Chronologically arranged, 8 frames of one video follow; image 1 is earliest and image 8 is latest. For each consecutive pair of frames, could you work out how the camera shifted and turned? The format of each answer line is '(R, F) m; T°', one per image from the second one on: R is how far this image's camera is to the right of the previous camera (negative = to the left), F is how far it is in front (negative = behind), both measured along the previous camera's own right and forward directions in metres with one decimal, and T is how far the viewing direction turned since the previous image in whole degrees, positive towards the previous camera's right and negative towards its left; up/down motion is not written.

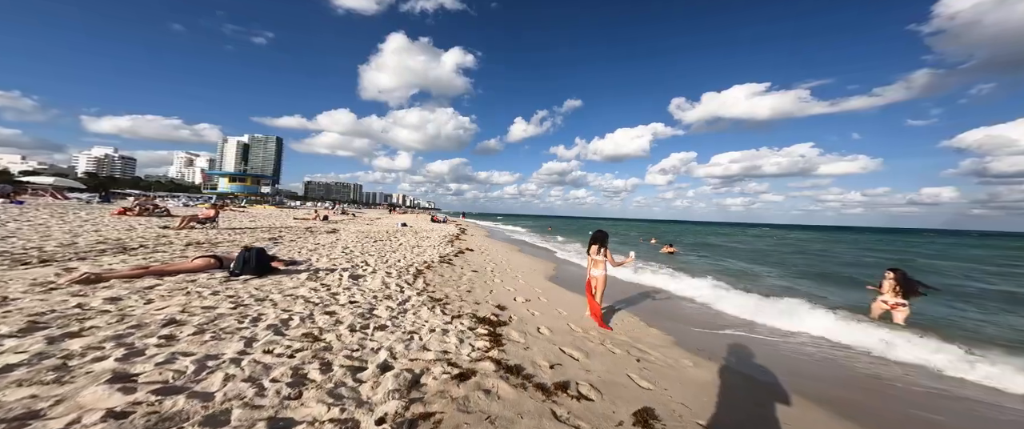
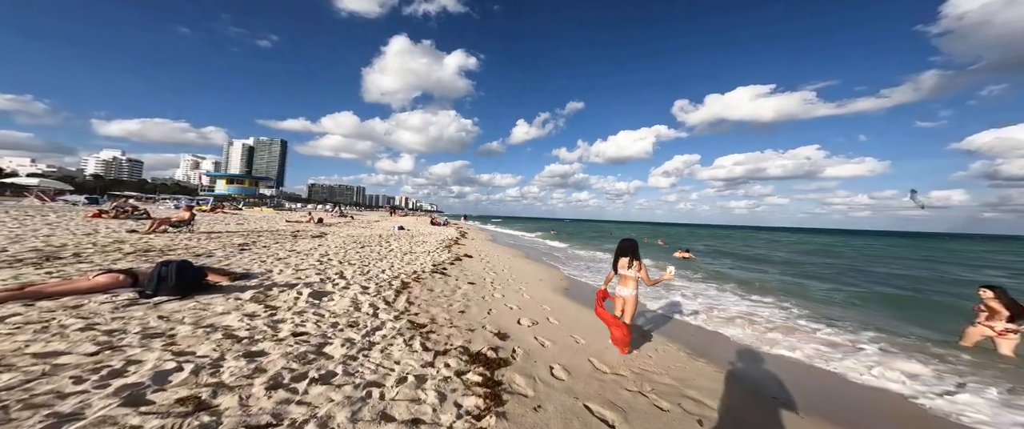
(0.0, +1.5) m; -1°
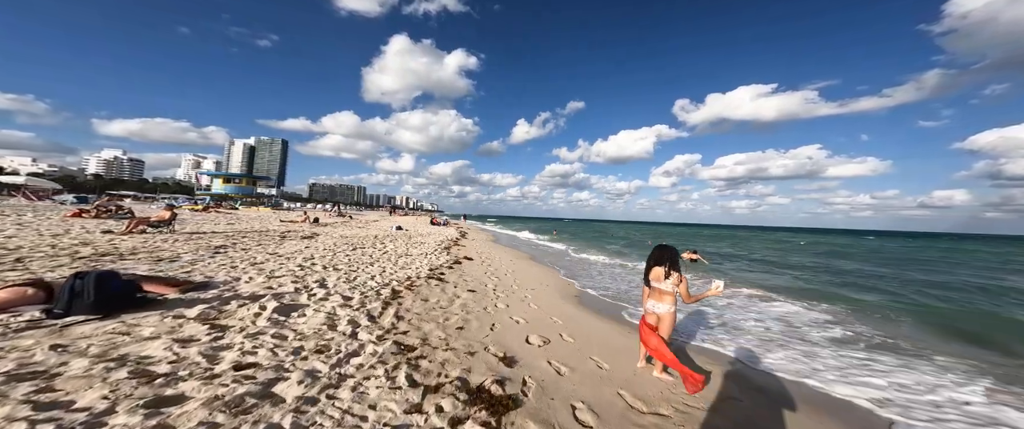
(-0.1, +1.0) m; 0°
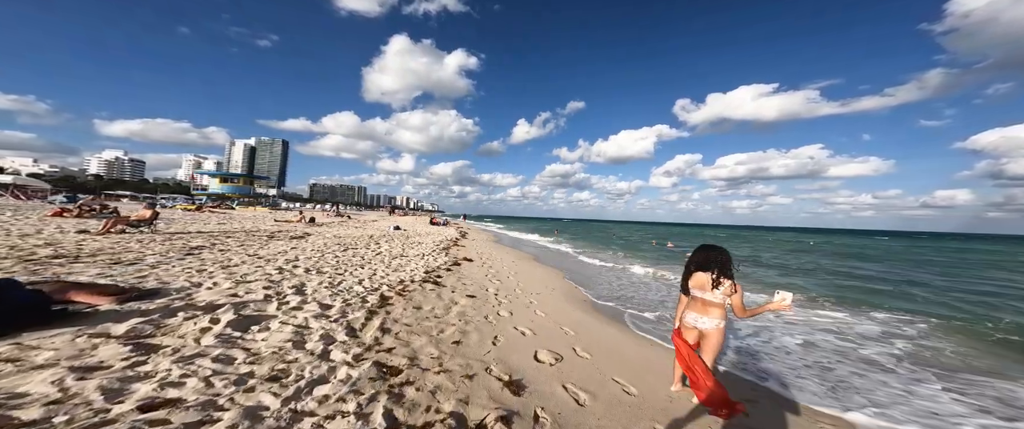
(-0.1, +0.8) m; 0°
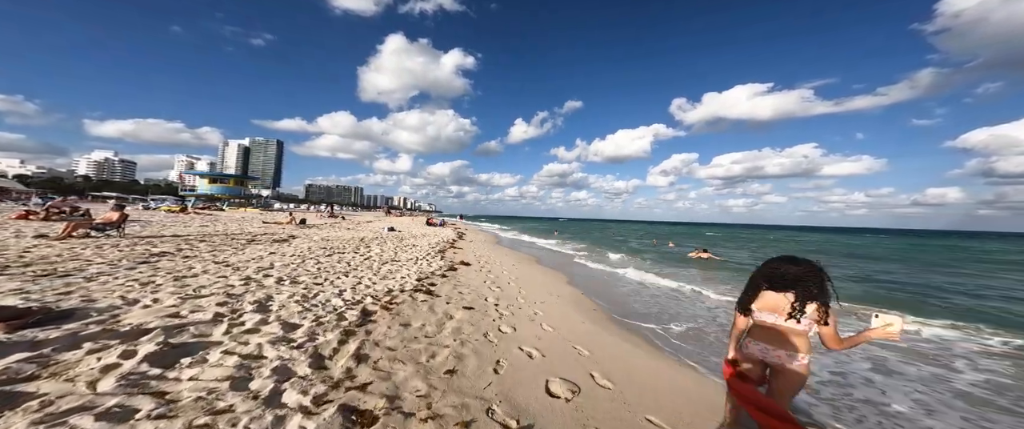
(-0.1, +0.9) m; +1°
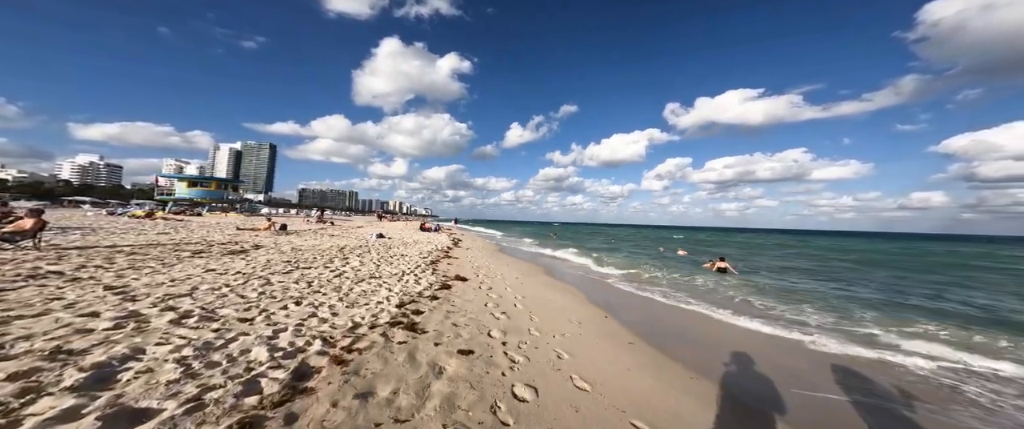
(-0.3, +1.9) m; +1°
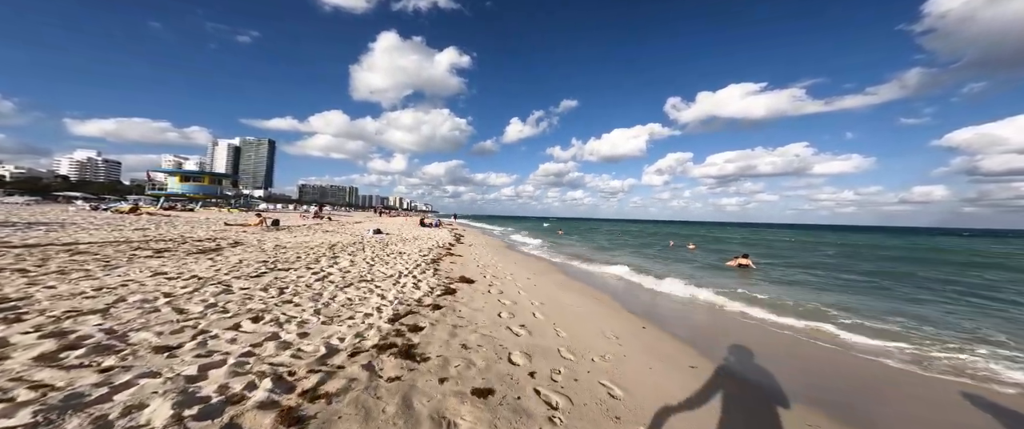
(-0.4, +1.4) m; 0°
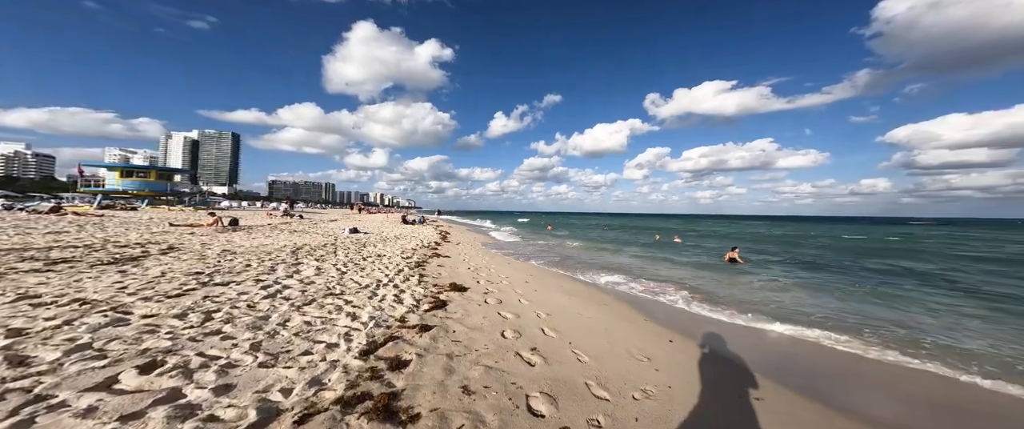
(-0.3, +1.2) m; +3°
